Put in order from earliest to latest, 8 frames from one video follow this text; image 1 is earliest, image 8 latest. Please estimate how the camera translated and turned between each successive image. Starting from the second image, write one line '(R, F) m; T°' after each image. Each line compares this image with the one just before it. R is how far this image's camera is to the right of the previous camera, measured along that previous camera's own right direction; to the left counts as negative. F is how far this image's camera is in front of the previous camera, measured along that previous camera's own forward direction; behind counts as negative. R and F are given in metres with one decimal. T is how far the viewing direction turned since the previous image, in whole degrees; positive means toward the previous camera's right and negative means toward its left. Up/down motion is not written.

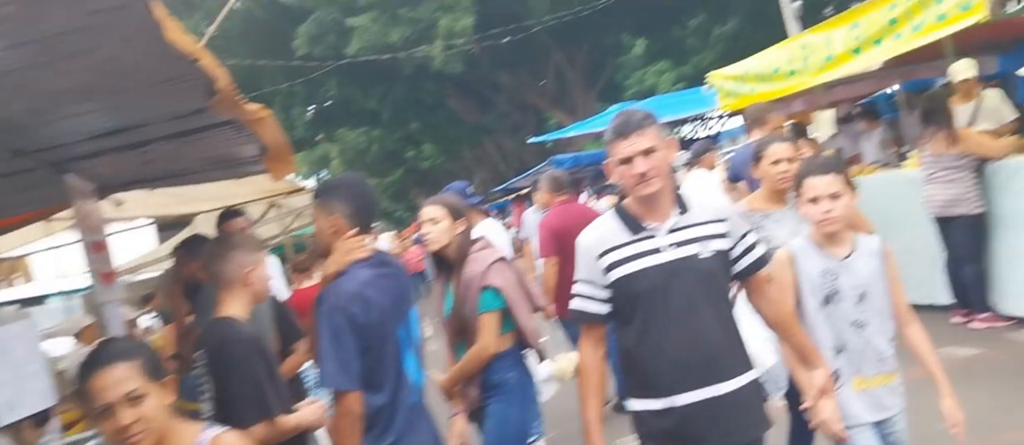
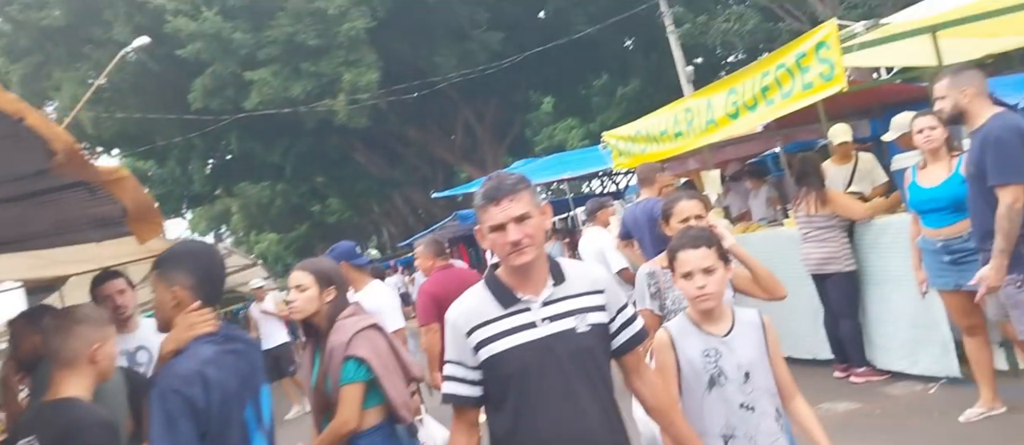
(+0.2, +0.1) m; +7°
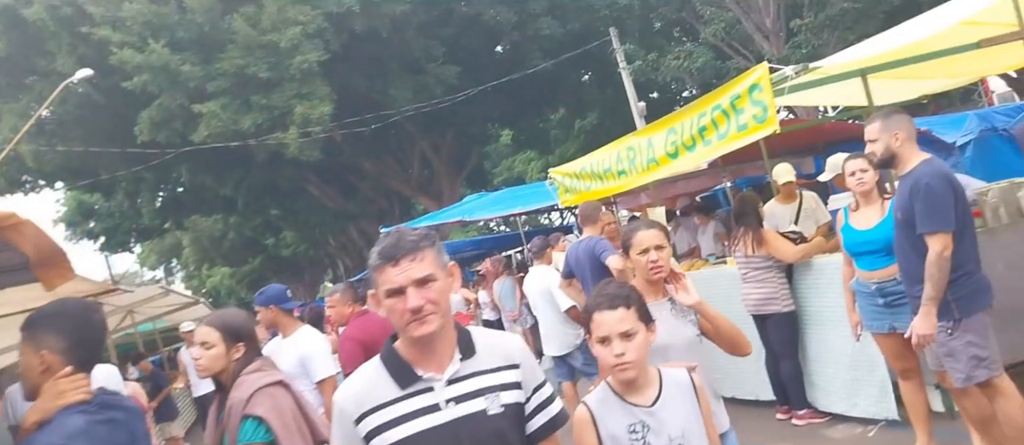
(+0.2, +0.1) m; +3°
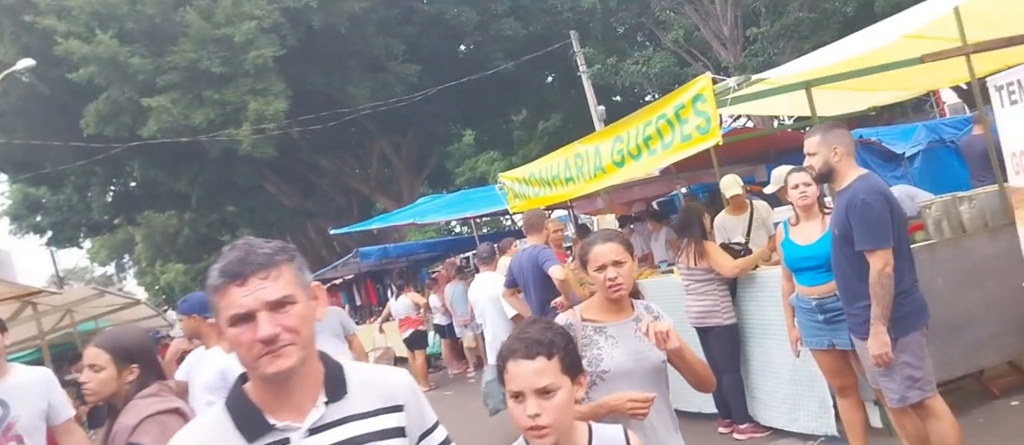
(+0.2, +0.2) m; +3°
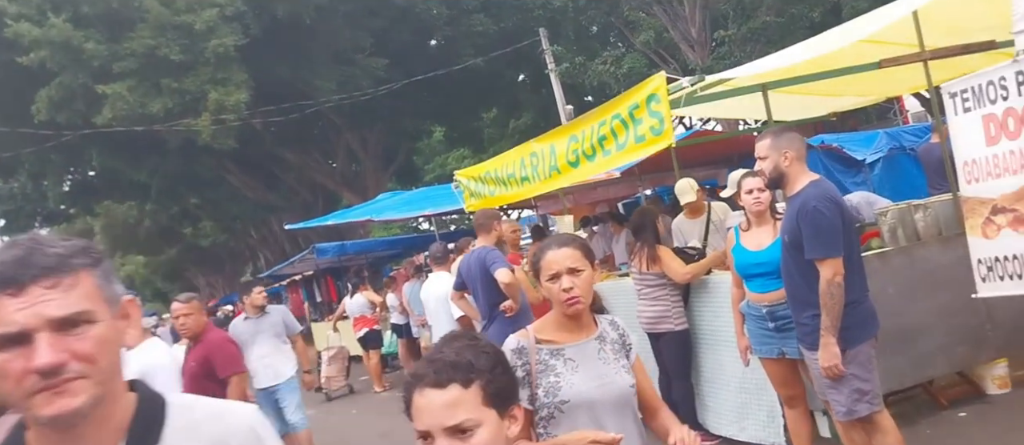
(+0.2, +0.2) m; +2°
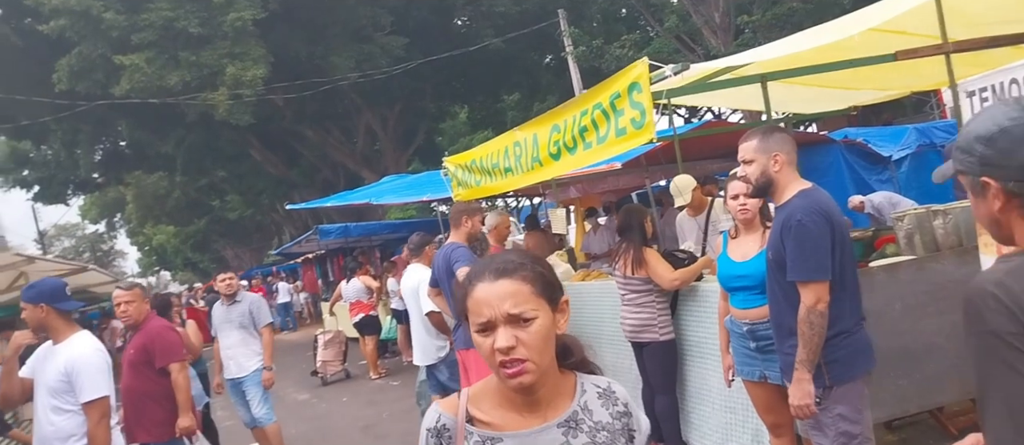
(+0.4, +0.4) m; -2°
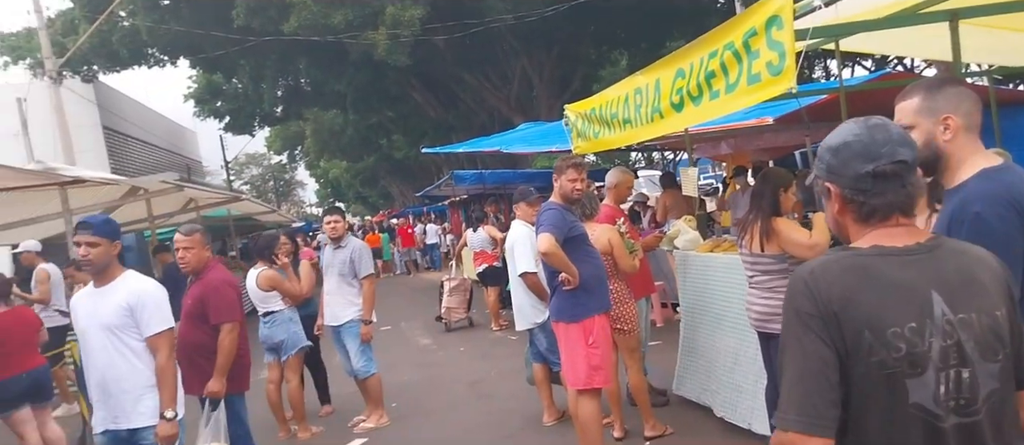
(+0.3, +0.7) m; -12°
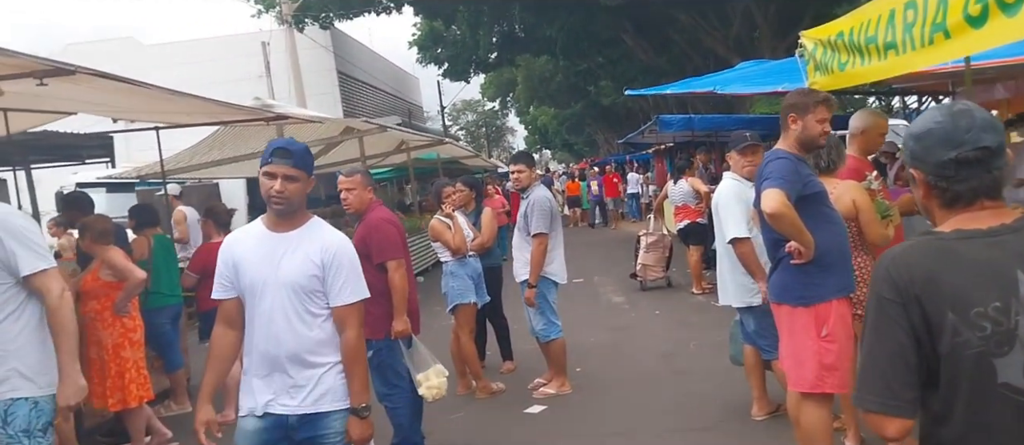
(0.0, +0.8) m; -16°
